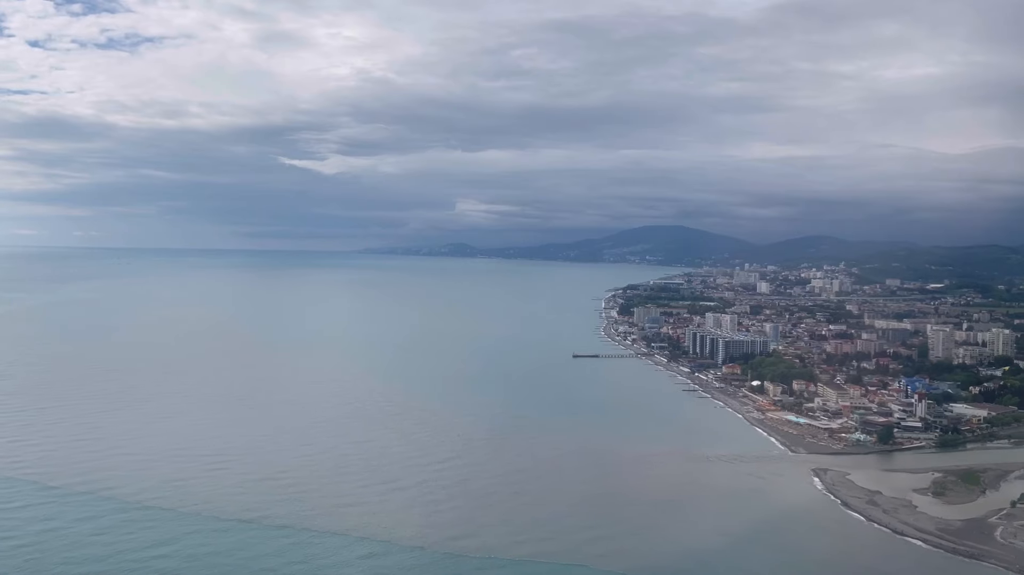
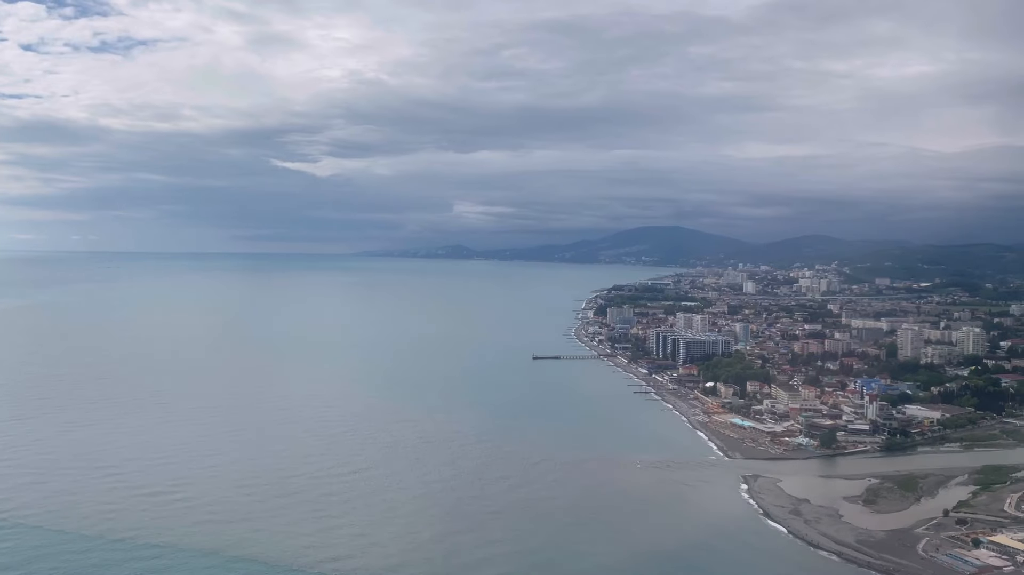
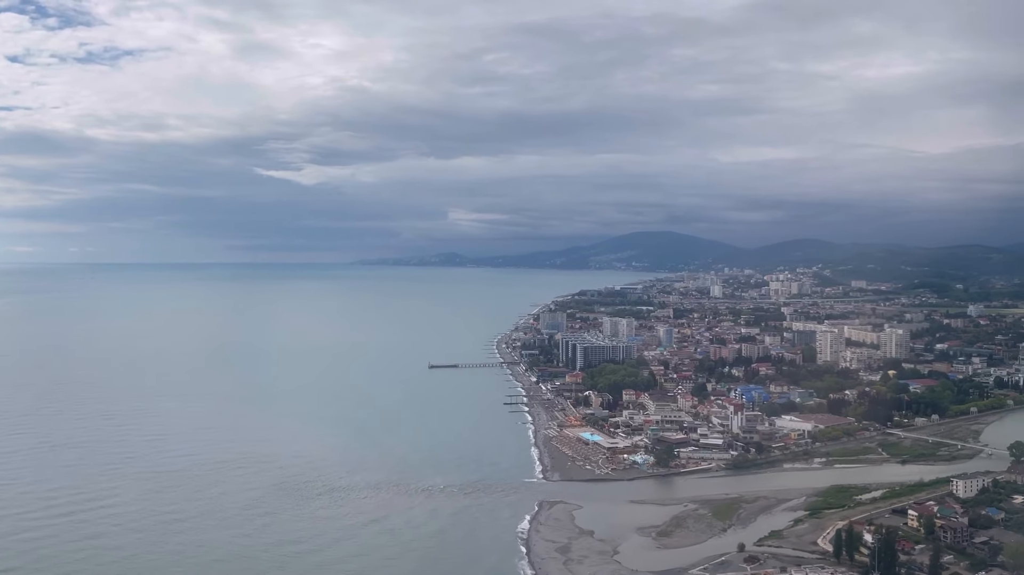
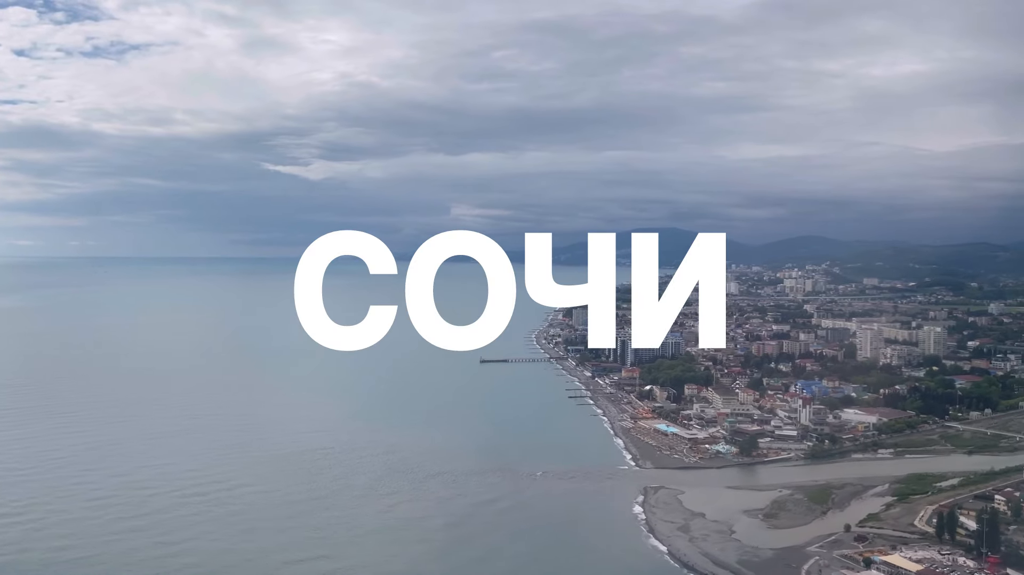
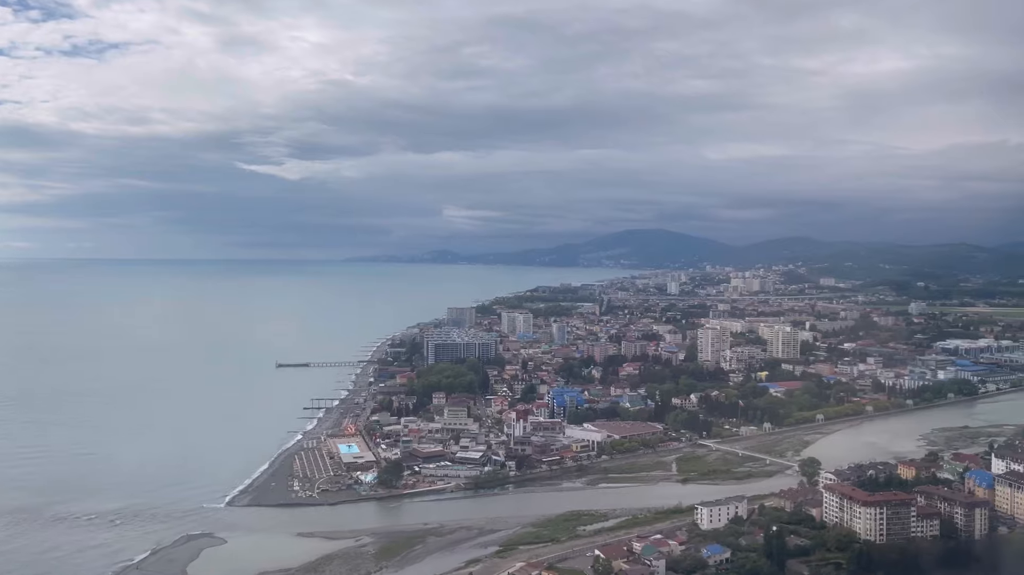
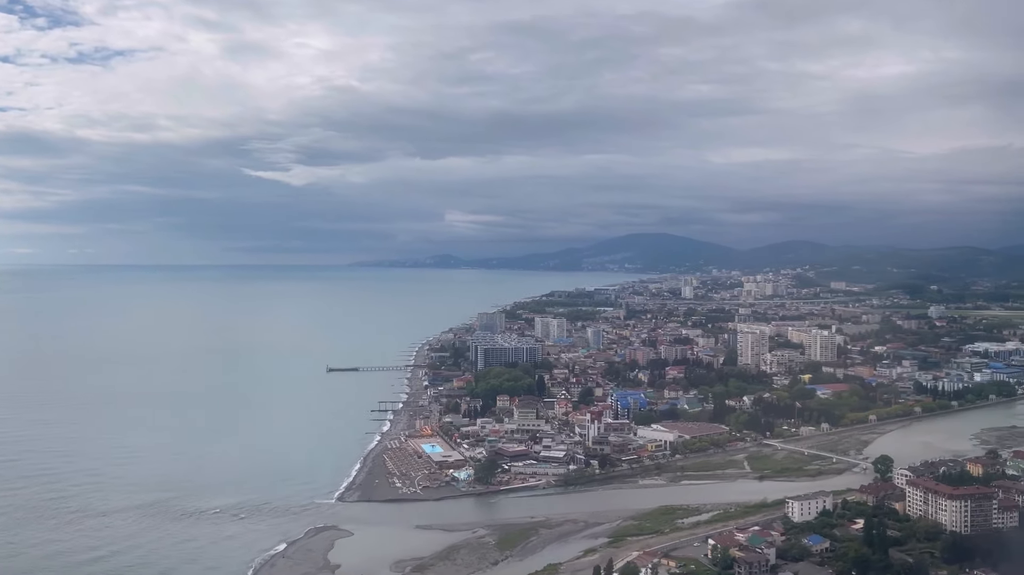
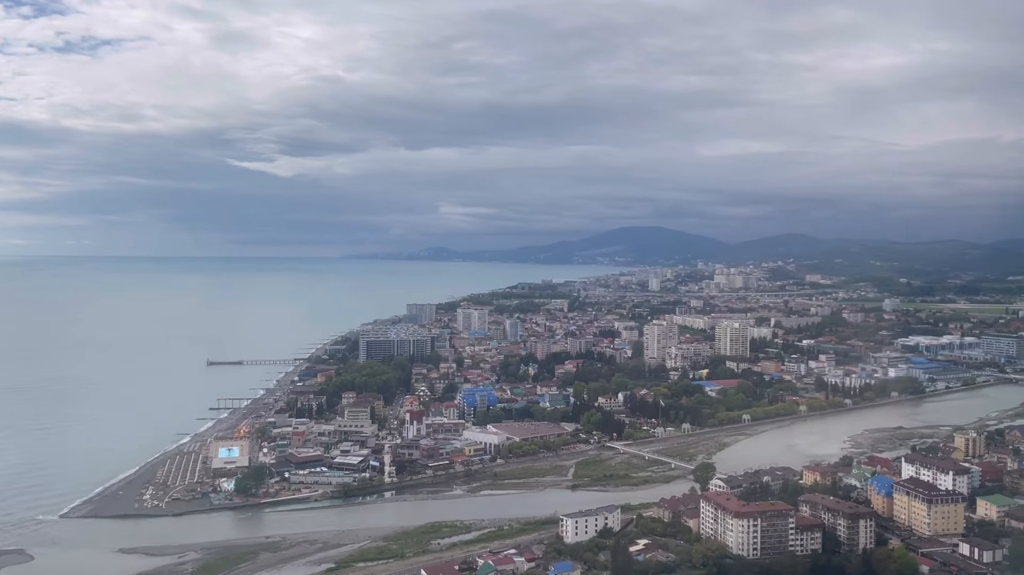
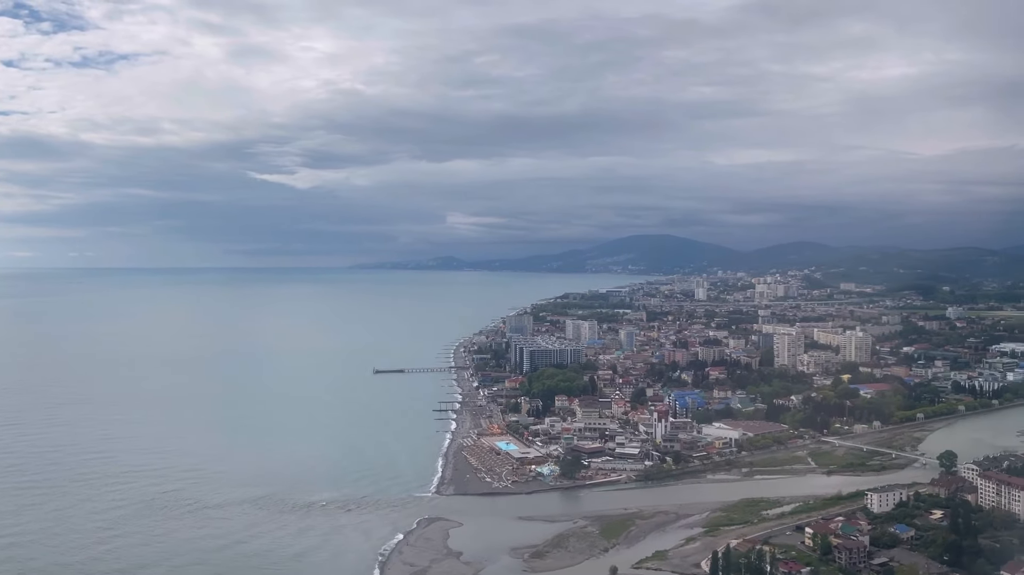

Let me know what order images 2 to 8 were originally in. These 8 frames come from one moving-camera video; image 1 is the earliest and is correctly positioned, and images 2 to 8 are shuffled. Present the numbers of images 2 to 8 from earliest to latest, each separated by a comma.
2, 4, 3, 8, 6, 5, 7
